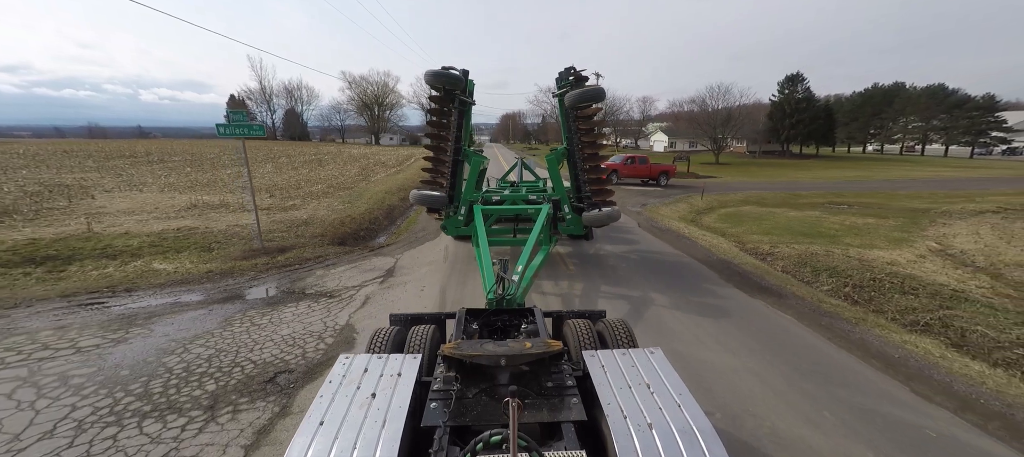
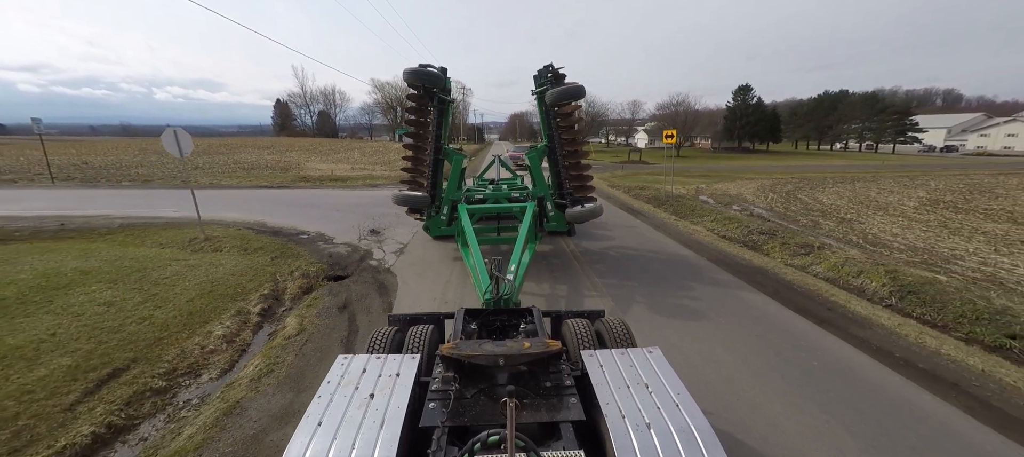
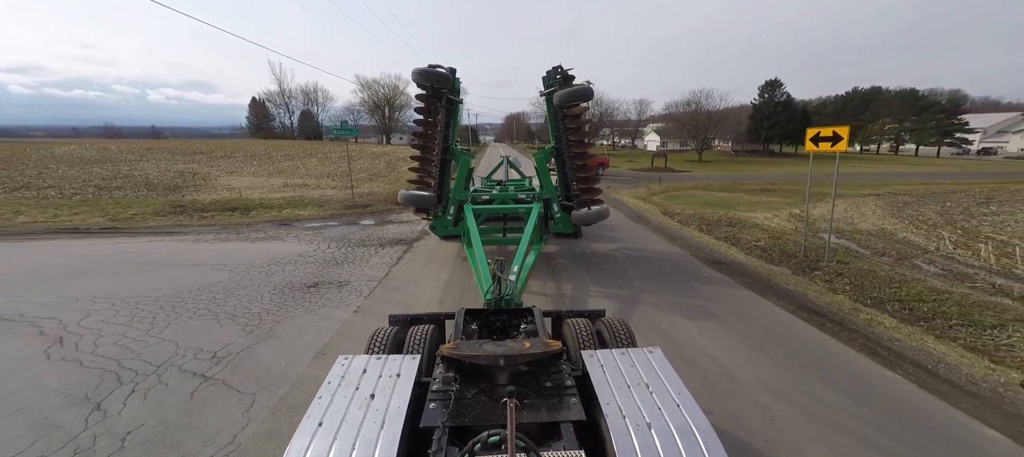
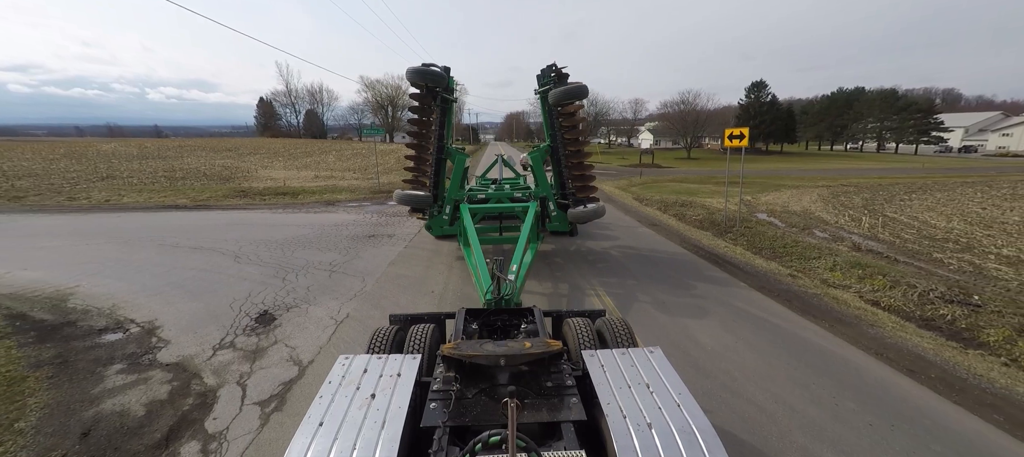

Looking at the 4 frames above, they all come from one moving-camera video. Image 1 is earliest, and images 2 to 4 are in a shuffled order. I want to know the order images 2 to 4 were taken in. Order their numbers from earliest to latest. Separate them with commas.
3, 4, 2
